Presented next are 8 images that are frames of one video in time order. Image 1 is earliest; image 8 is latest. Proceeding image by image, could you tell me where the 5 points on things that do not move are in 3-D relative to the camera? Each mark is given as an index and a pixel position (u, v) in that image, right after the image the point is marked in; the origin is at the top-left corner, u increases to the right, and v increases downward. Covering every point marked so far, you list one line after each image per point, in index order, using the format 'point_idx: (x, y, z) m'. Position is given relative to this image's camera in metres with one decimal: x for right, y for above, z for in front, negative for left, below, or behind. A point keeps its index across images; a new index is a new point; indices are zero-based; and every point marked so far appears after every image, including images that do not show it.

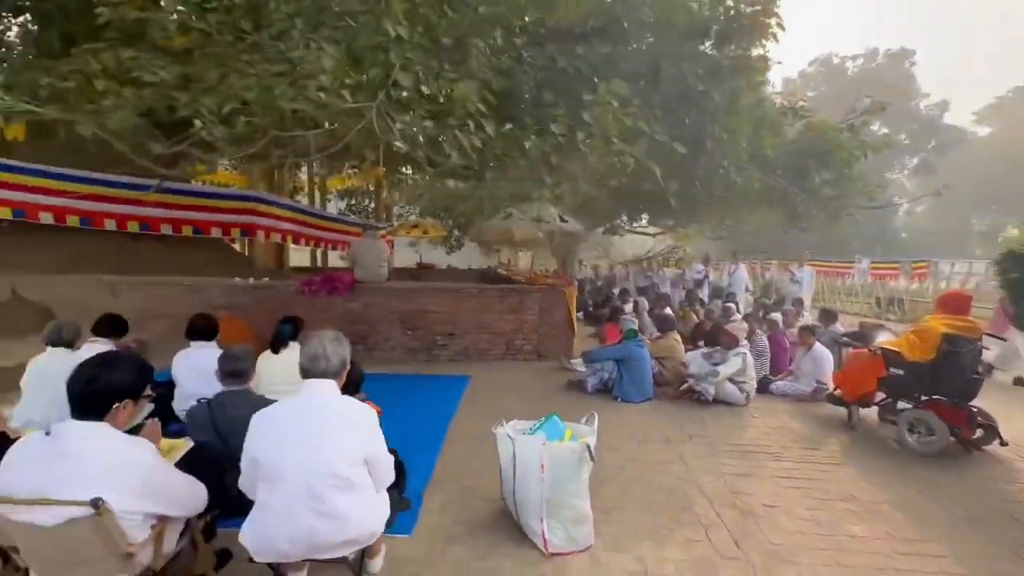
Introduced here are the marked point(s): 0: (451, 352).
0: (-0.9, -0.9, +6.6) m
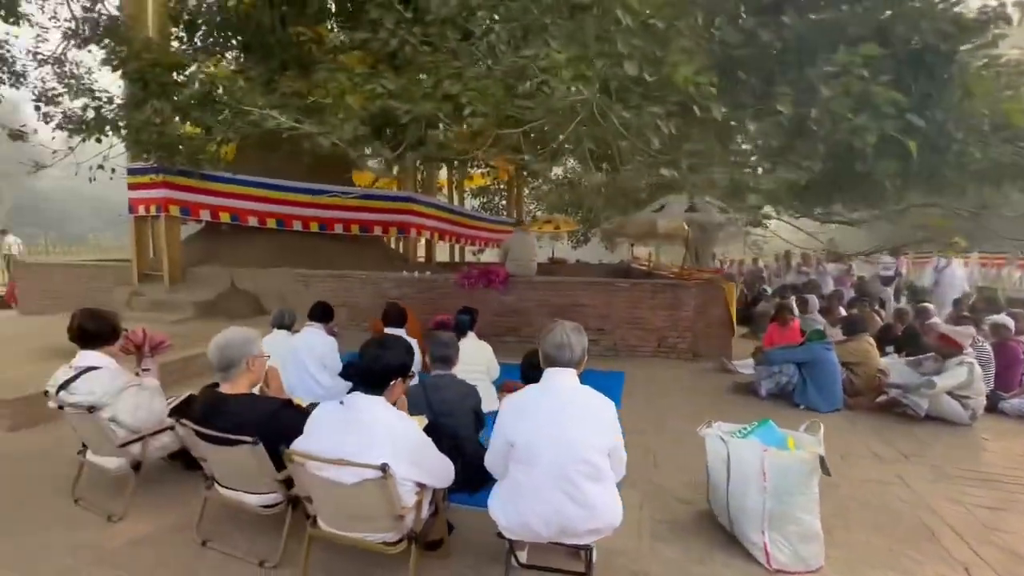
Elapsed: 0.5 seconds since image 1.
0: (+1.3, -0.8, +6.6) m
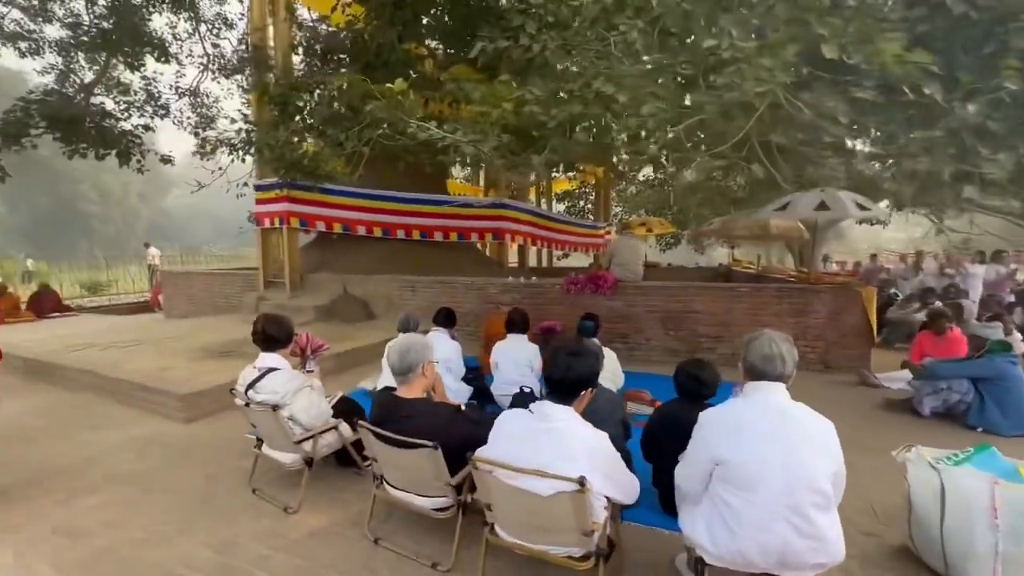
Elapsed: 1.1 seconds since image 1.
0: (+2.7, -0.9, +6.2) m
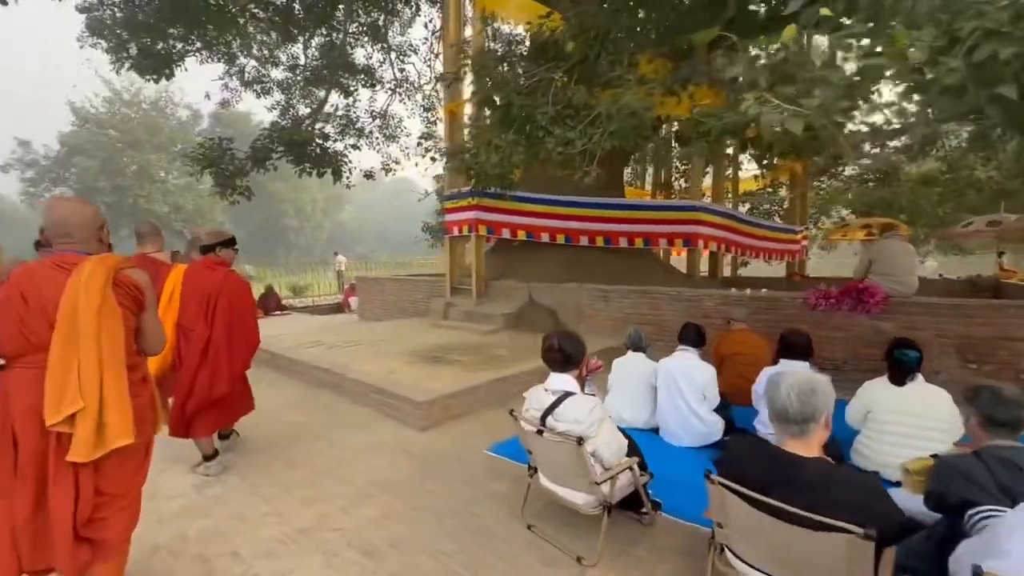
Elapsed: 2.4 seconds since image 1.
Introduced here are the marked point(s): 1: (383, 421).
0: (+5.2, -1.1, +4.5) m
1: (-1.3, -1.3, +4.7) m
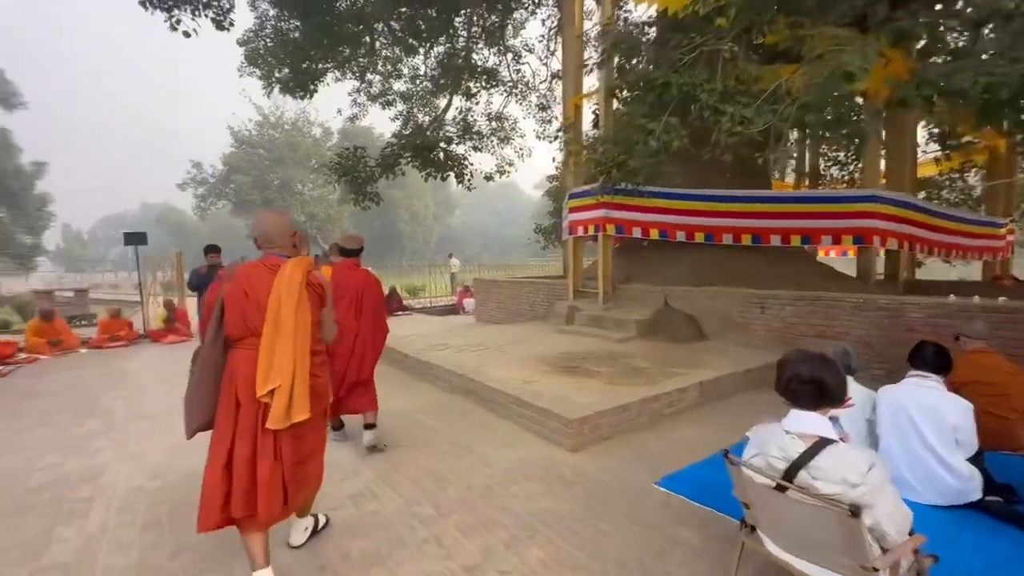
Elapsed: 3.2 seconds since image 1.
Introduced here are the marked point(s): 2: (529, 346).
0: (+6.5, -1.2, +2.8) m
1: (+0.1, -1.4, +4.3) m
2: (+0.2, -0.9, +7.0) m
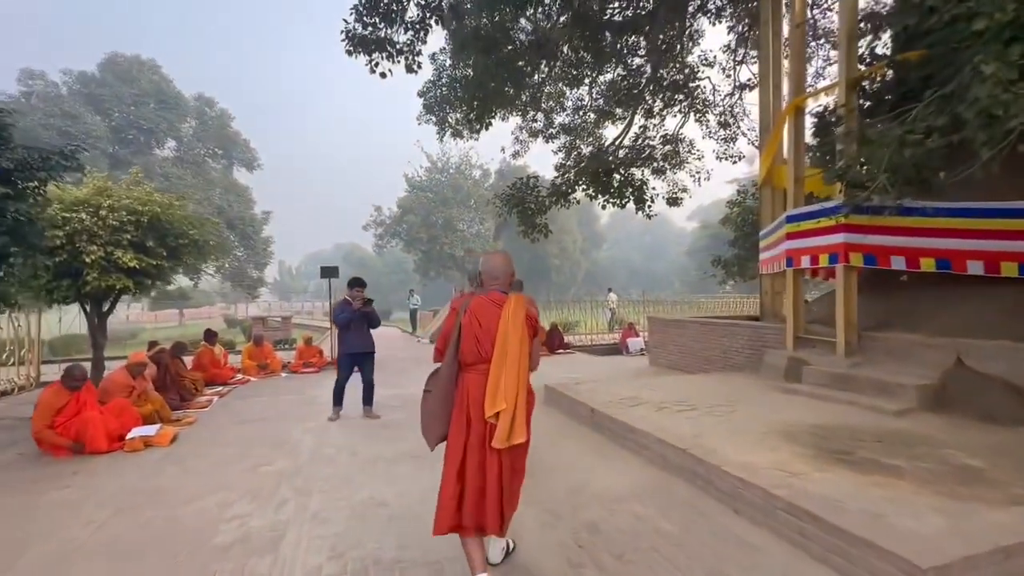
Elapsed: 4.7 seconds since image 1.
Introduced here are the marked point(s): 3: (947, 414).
0: (+7.4, -1.5, -0.5) m
1: (+1.8, -1.7, +2.8) m
2: (+2.8, -1.4, +5.4) m
3: (+4.7, -1.4, +5.0) m
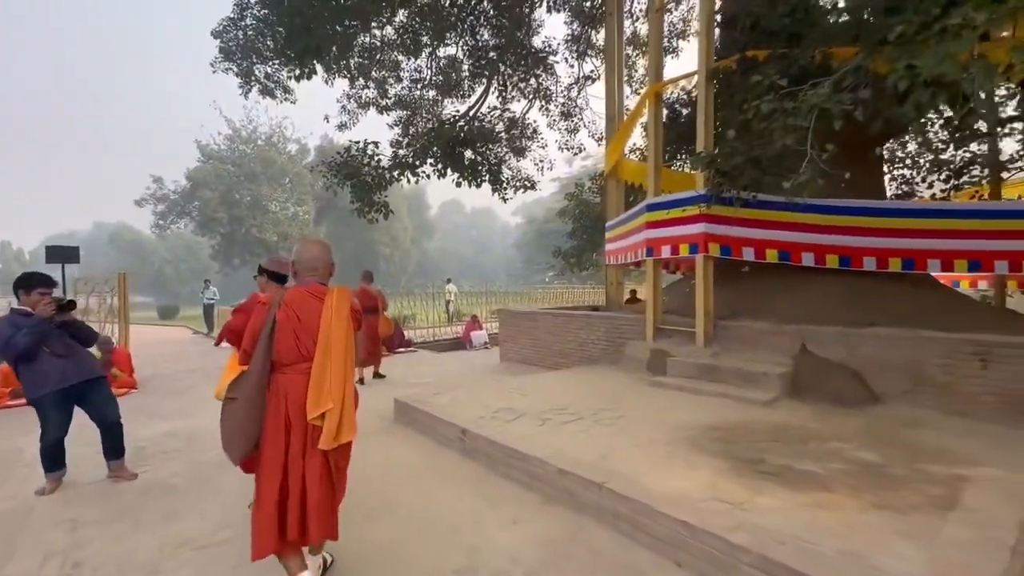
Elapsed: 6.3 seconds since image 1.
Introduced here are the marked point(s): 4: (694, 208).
0: (+7.8, -1.4, +1.0) m
1: (+1.4, -1.6, +2.1) m
2: (+1.3, -1.3, +4.9) m
3: (+3.2, -1.2, +5.2) m
4: (+2.5, +1.1, +6.3) m
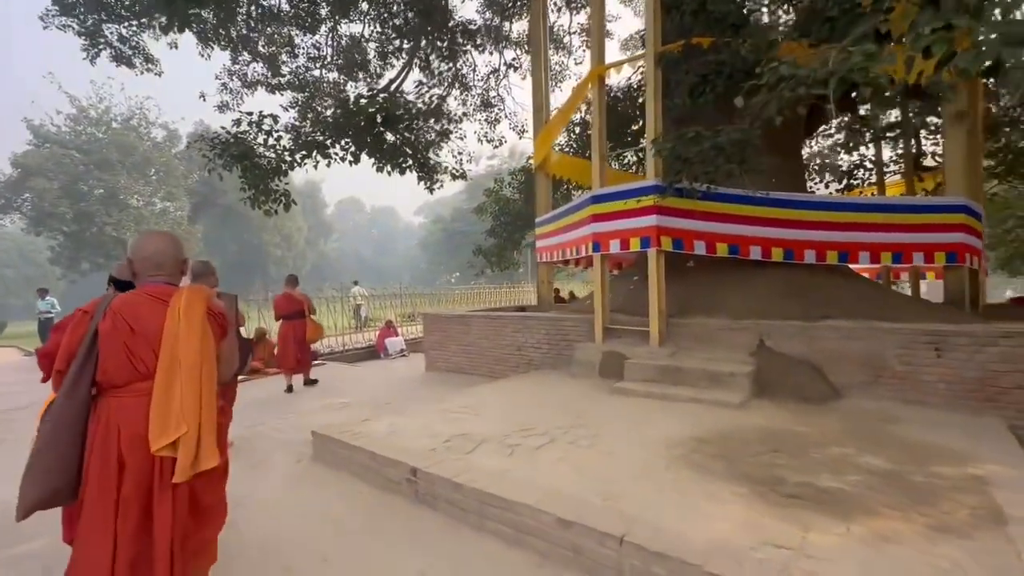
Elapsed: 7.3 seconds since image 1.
0: (+8.1, -1.2, +1.7) m
1: (+1.6, -1.6, +1.5) m
2: (+0.9, -1.3, +4.3) m
3: (+2.8, -1.2, +5.0) m
4: (+1.7, +1.1, +5.9) m
